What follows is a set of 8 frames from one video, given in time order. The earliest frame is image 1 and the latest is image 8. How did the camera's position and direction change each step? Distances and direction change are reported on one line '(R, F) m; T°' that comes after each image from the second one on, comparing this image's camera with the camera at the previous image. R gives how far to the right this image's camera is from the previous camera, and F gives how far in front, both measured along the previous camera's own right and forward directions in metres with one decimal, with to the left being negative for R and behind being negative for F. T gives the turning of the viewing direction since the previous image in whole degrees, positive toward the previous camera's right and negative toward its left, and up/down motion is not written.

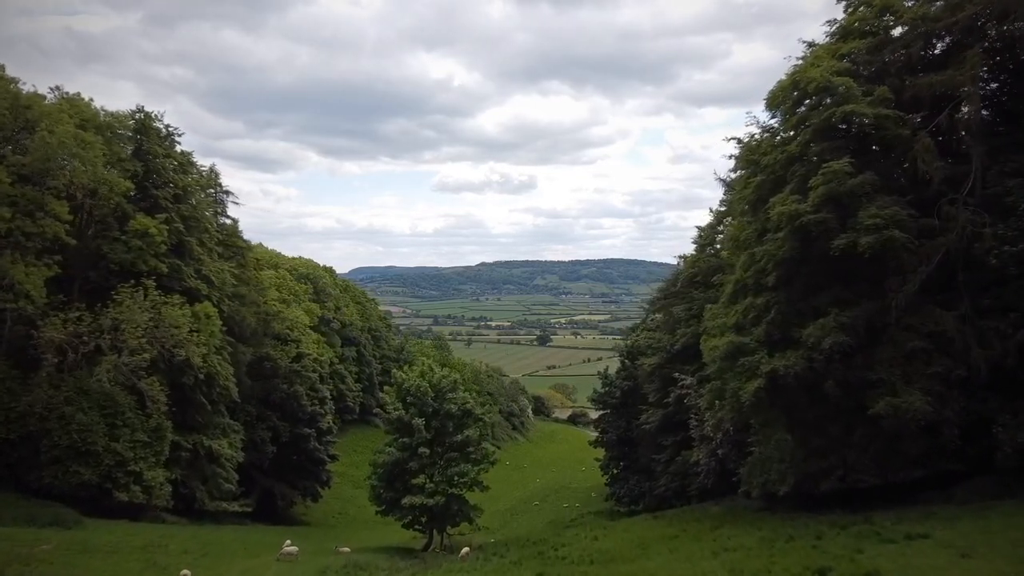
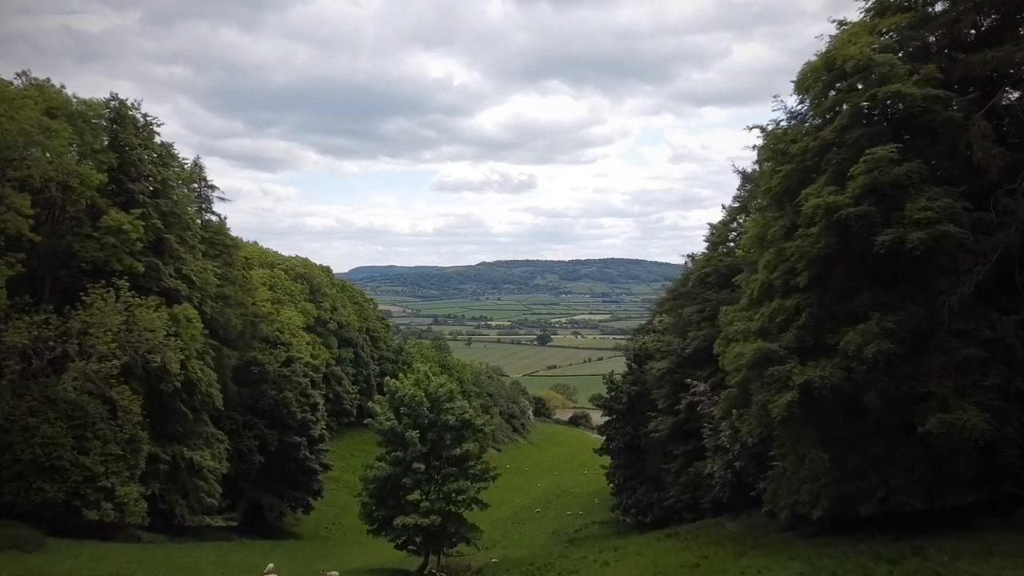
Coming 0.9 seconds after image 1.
(-0.1, +2.0) m; 0°
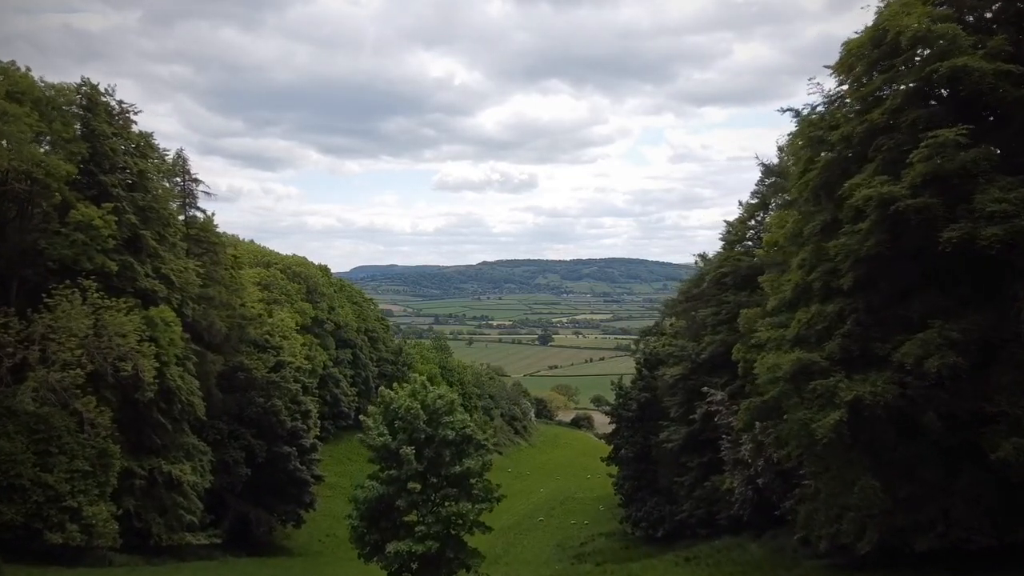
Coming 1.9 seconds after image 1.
(-0.1, +2.1) m; 0°
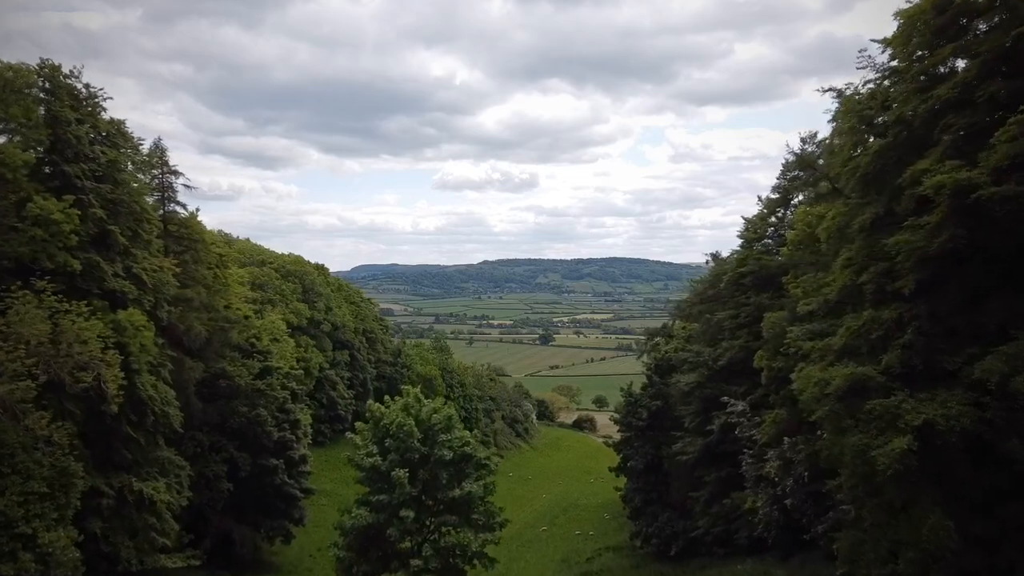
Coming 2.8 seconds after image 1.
(-0.1, +2.3) m; 0°
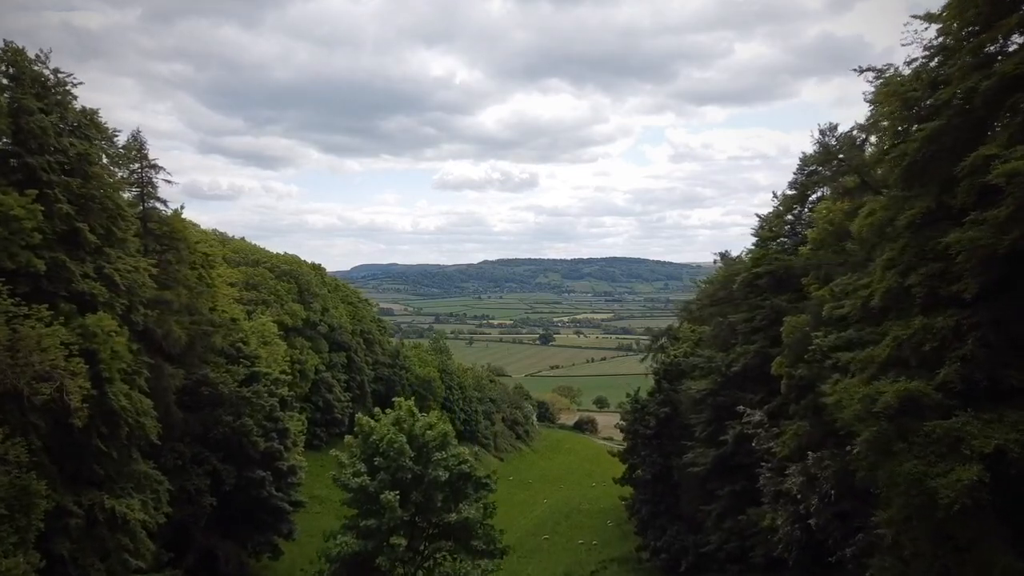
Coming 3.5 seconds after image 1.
(-0.1, +1.8) m; 0°
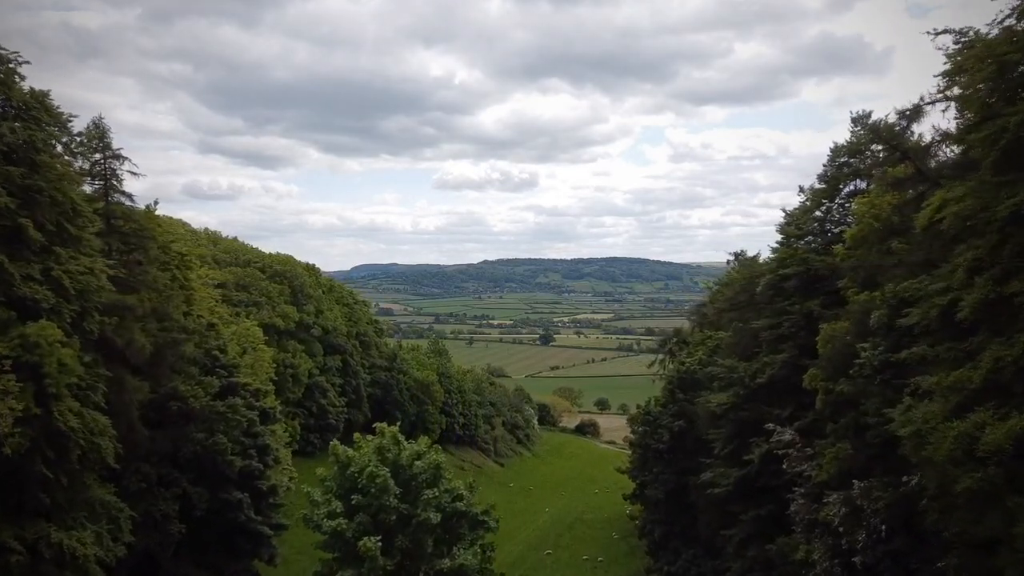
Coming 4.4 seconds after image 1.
(-0.1, +2.7) m; 0°
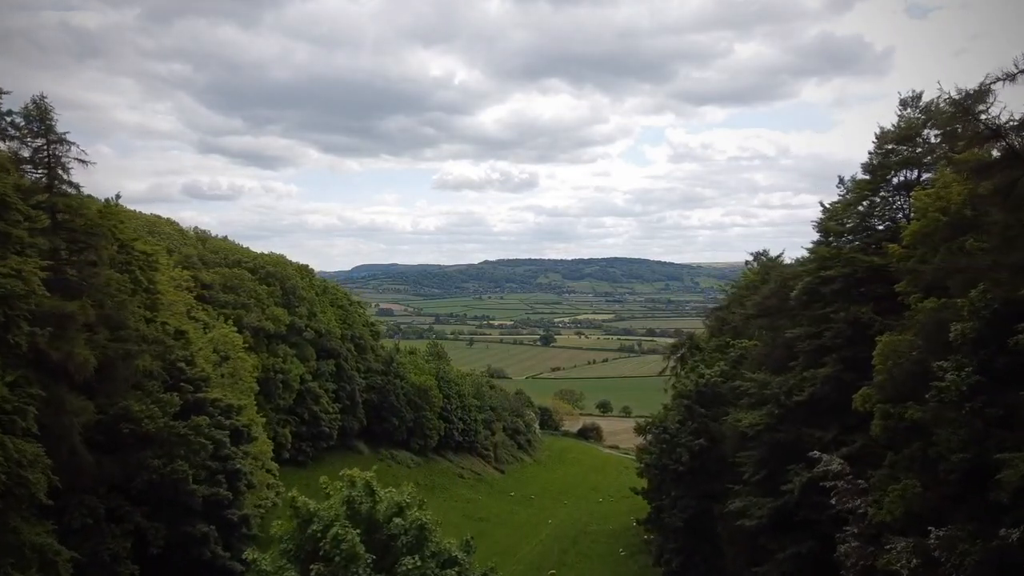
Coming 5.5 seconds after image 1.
(-0.1, +3.3) m; 0°
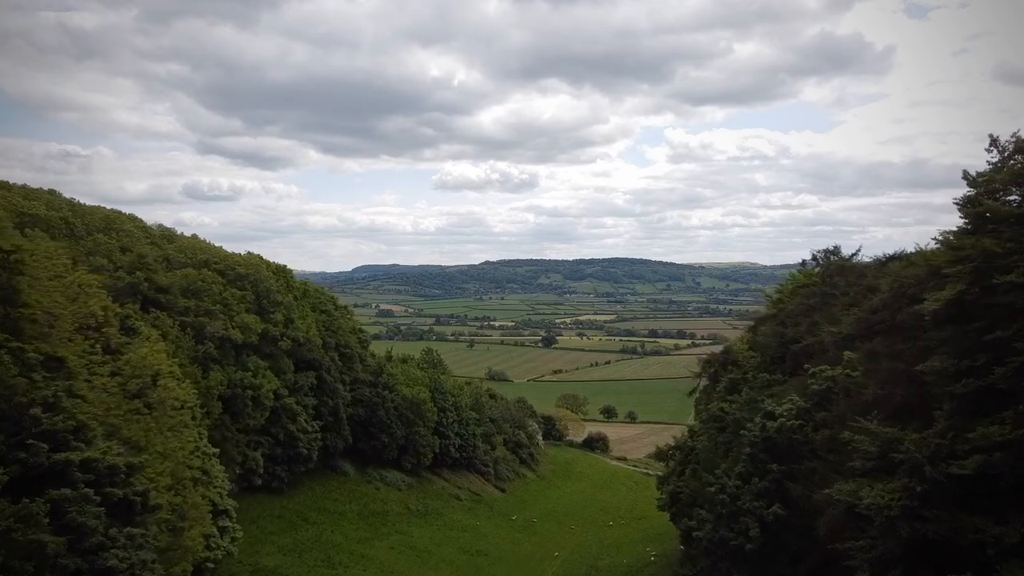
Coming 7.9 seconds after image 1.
(-0.1, +8.0) m; 0°
